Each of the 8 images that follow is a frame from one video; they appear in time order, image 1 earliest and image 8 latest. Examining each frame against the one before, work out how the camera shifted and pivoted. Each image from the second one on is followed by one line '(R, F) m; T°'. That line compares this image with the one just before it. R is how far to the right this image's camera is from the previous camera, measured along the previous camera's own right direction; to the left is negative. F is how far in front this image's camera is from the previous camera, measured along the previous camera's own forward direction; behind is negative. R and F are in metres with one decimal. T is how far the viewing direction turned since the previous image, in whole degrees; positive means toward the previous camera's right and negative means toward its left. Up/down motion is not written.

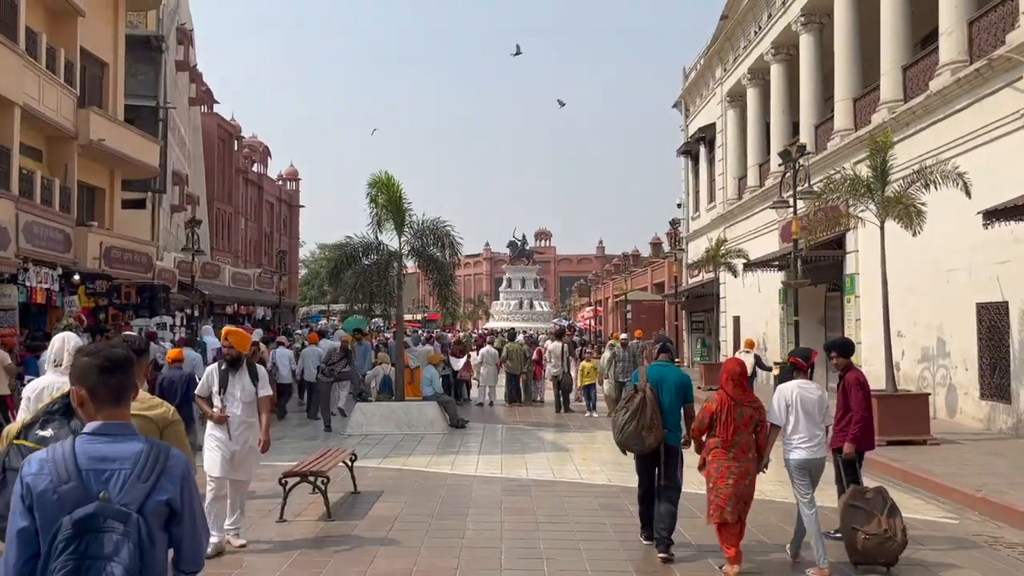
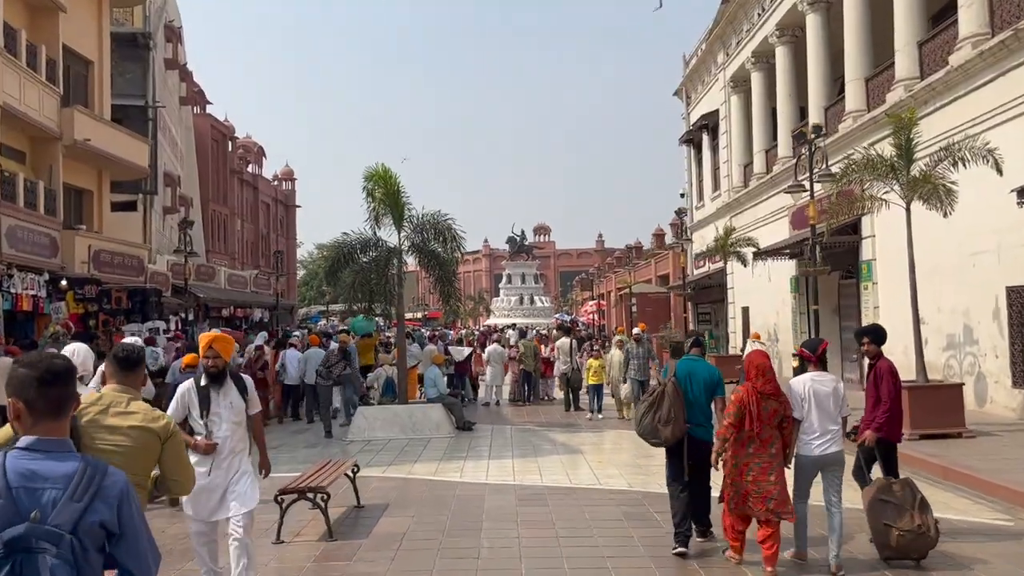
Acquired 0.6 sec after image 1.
(-0.1, +0.7) m; 0°
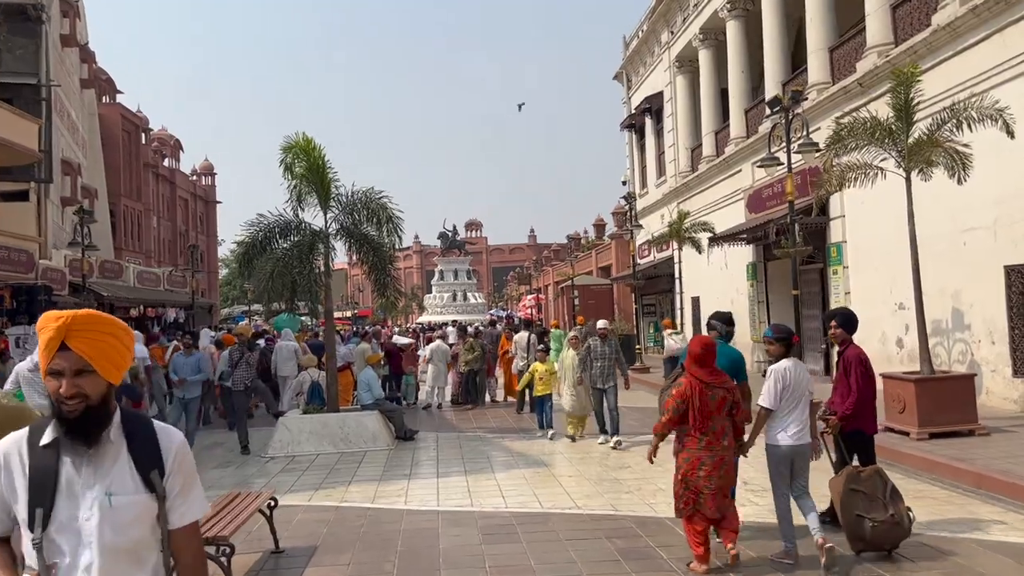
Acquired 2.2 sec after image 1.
(-0.2, +1.7) m; +5°
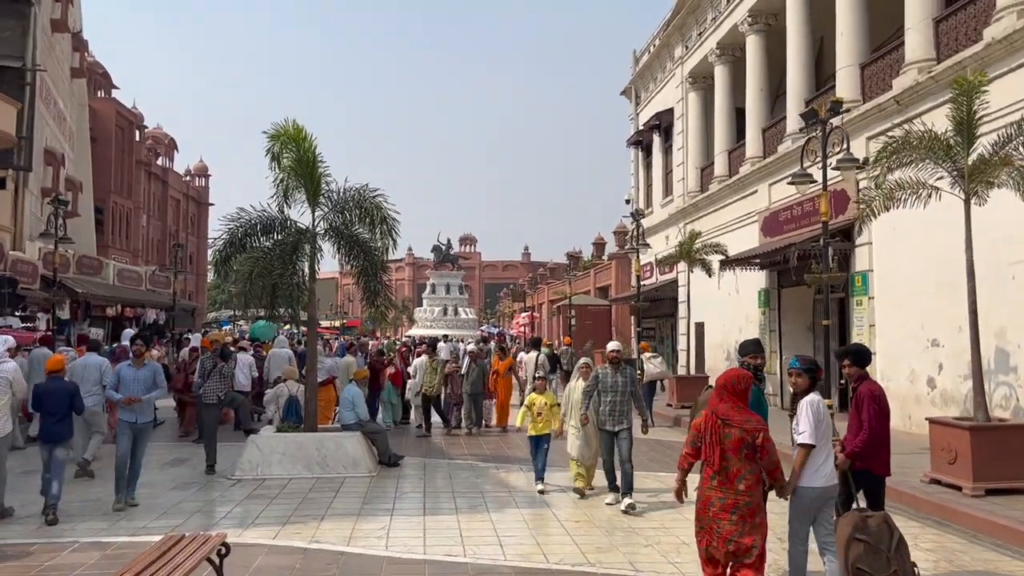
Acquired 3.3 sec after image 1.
(-0.2, +1.2) m; +1°
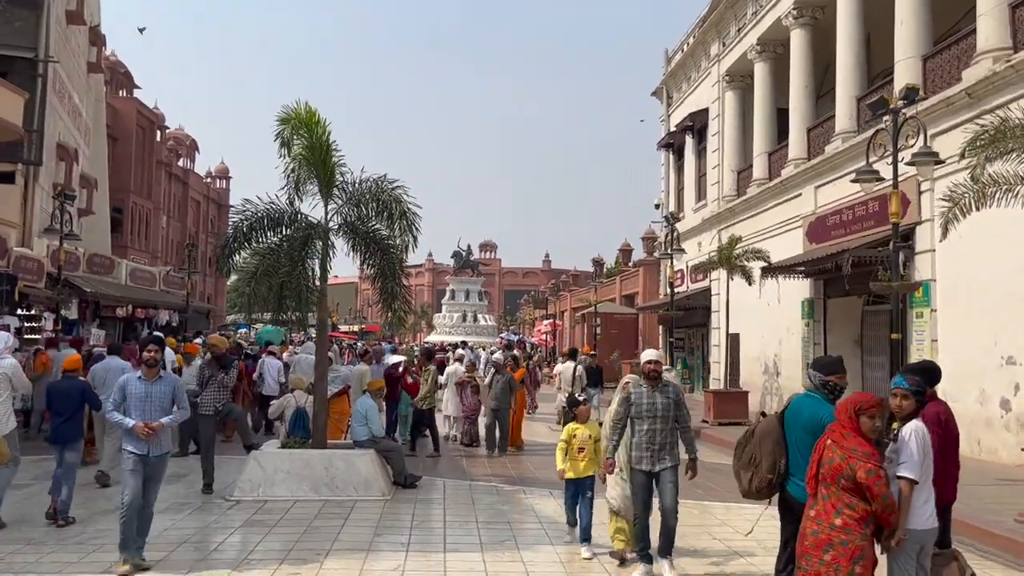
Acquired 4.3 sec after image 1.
(-0.2, +1.1) m; -1°
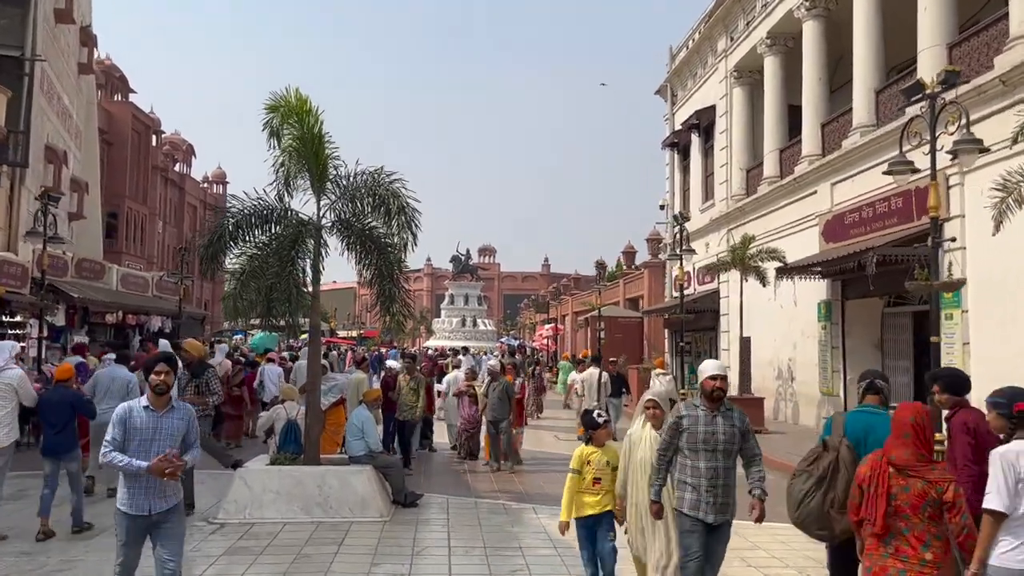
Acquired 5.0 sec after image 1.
(-0.1, +0.8) m; 0°
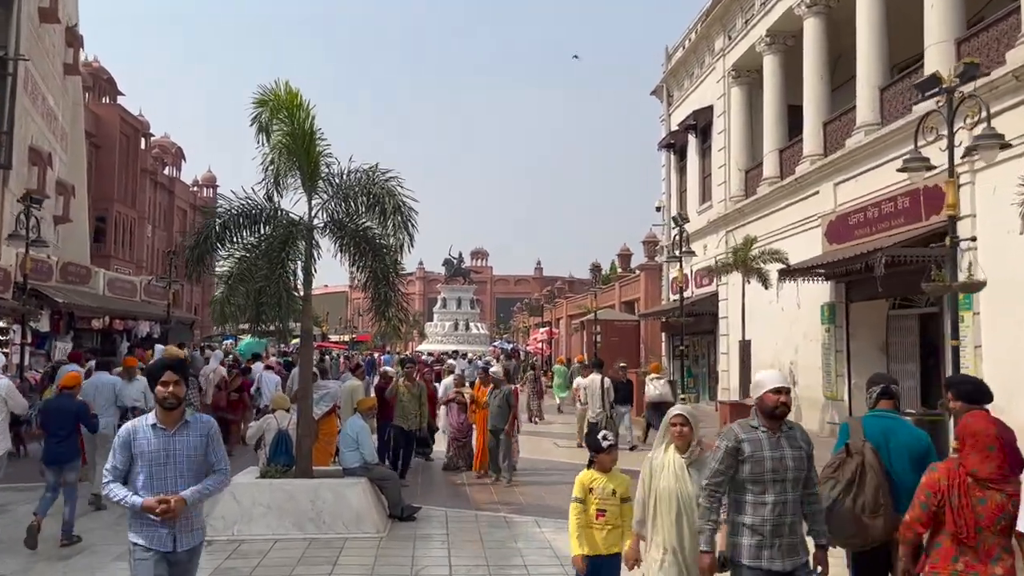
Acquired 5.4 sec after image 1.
(-0.1, +0.4) m; +1°
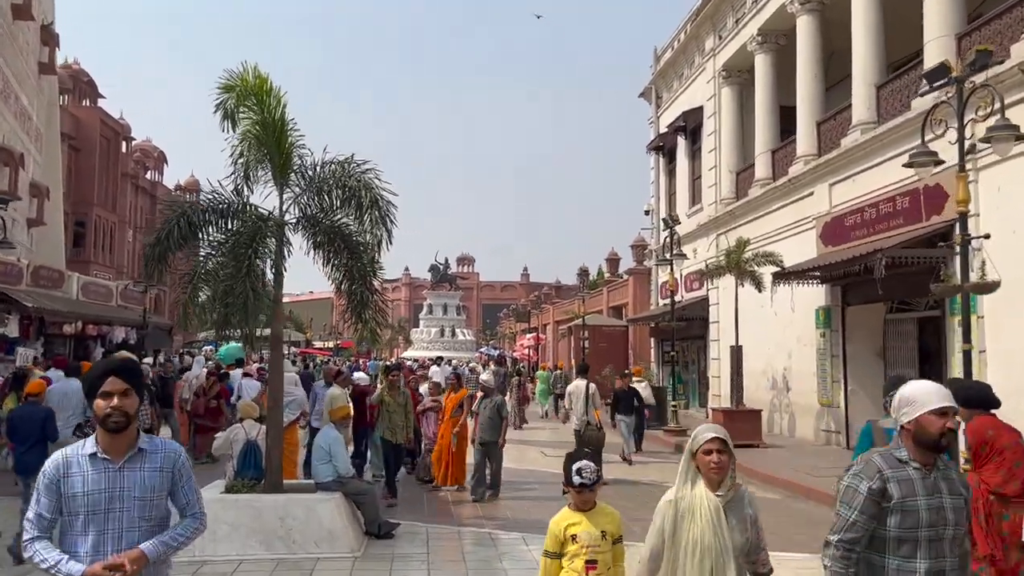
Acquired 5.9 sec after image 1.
(0.0, +0.6) m; +1°
